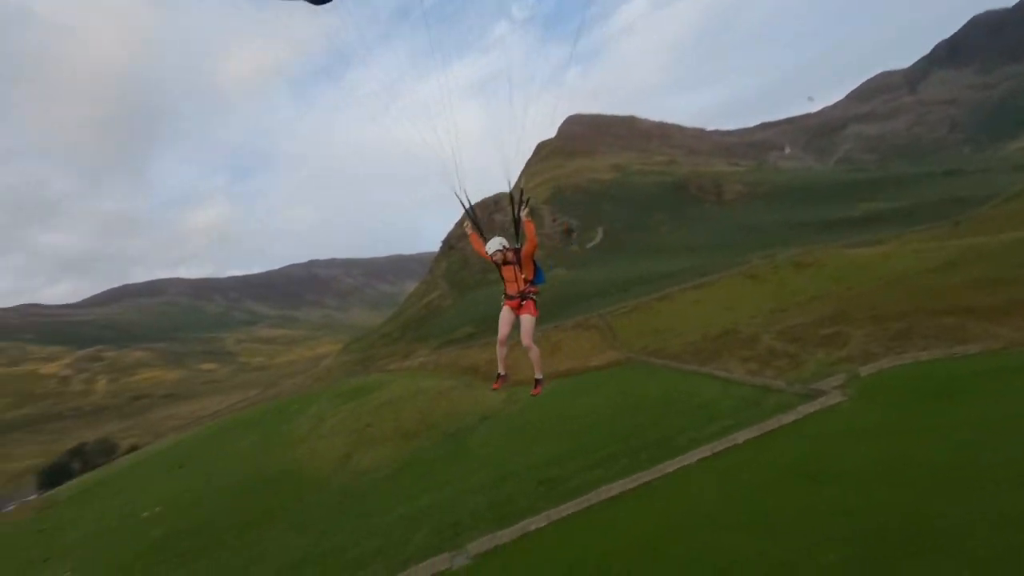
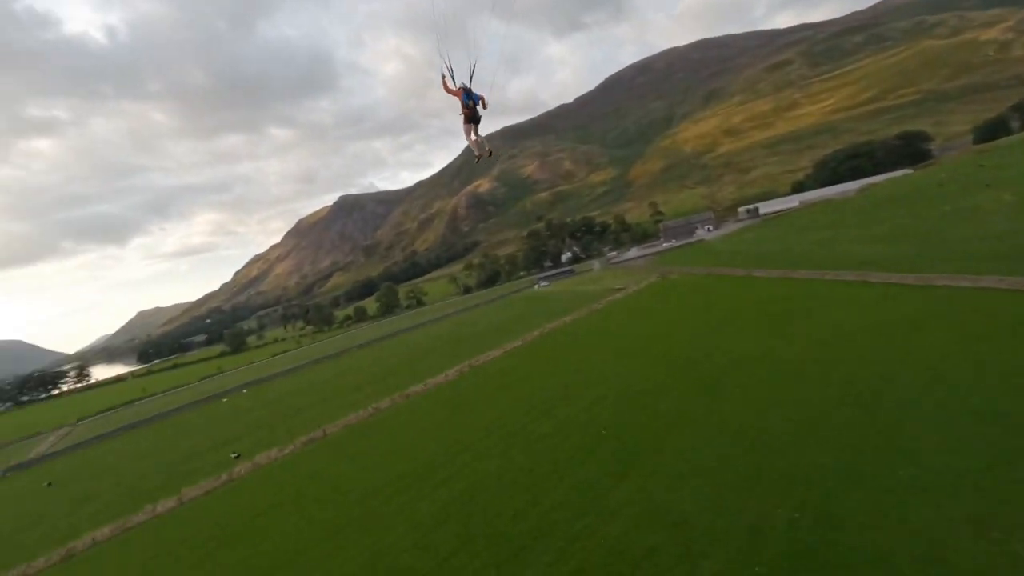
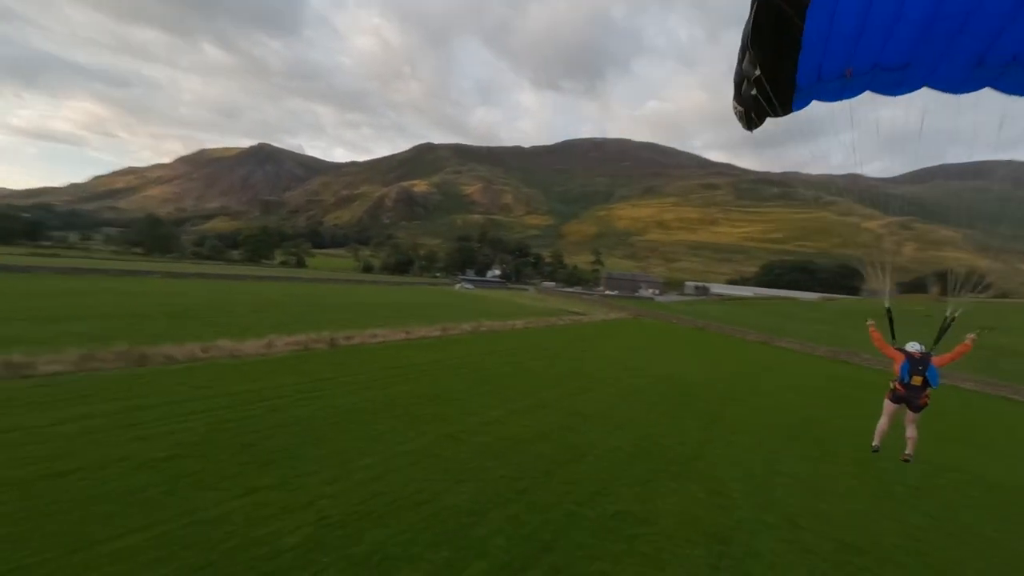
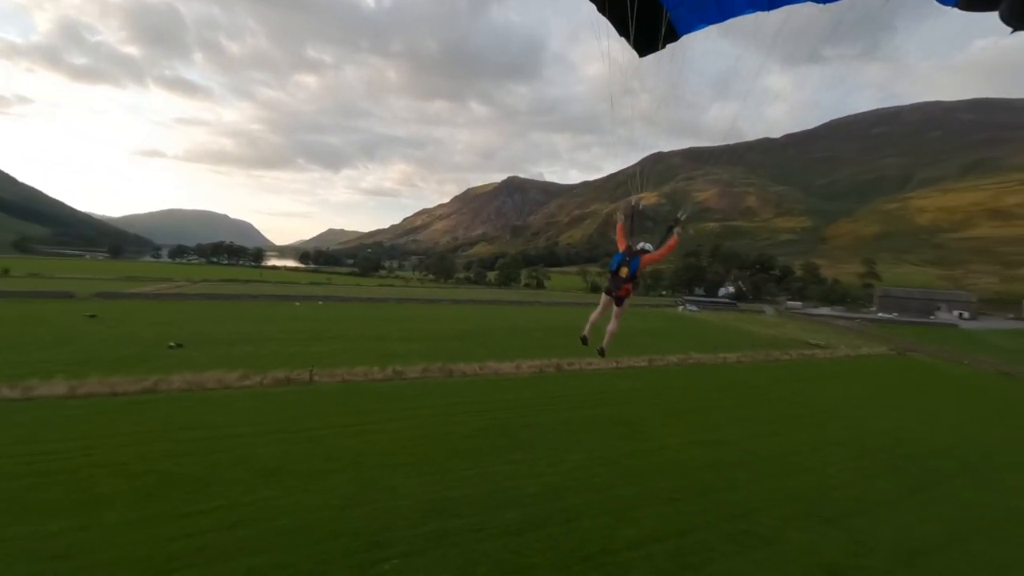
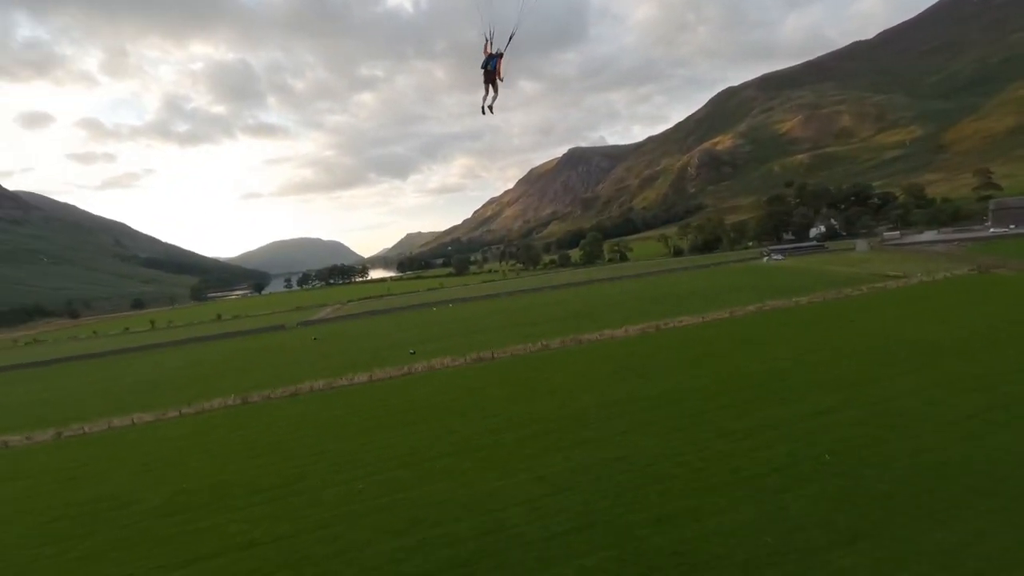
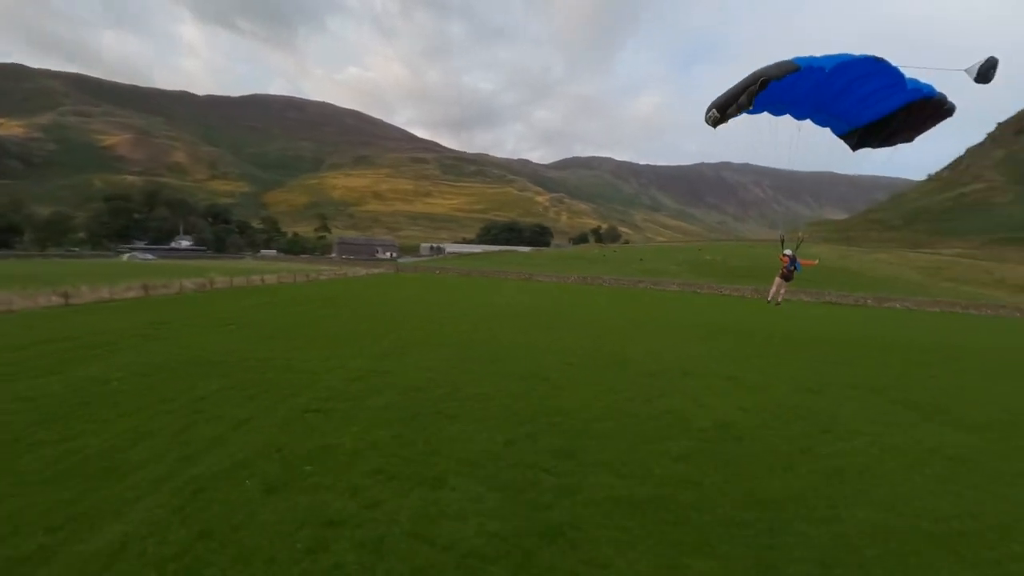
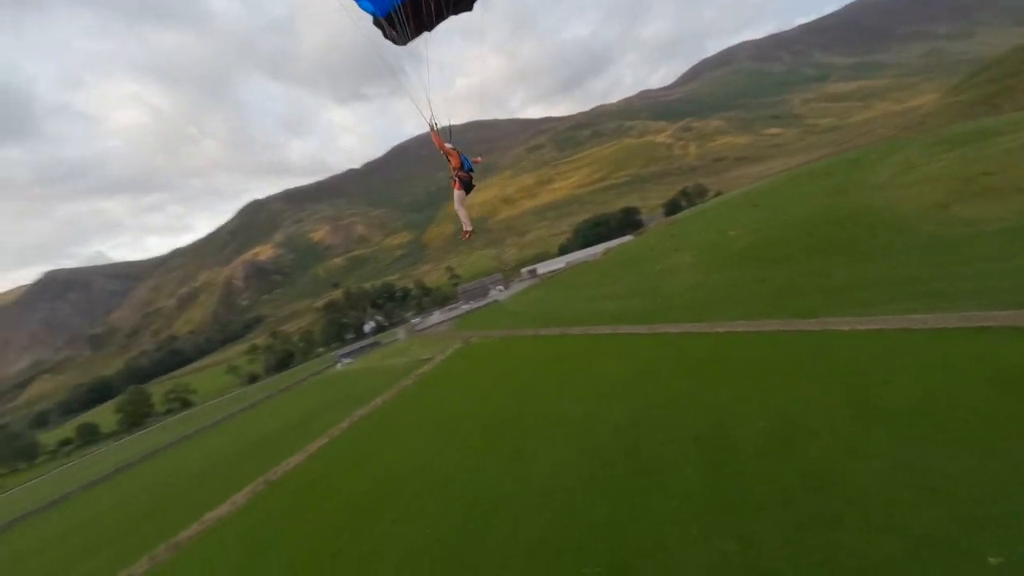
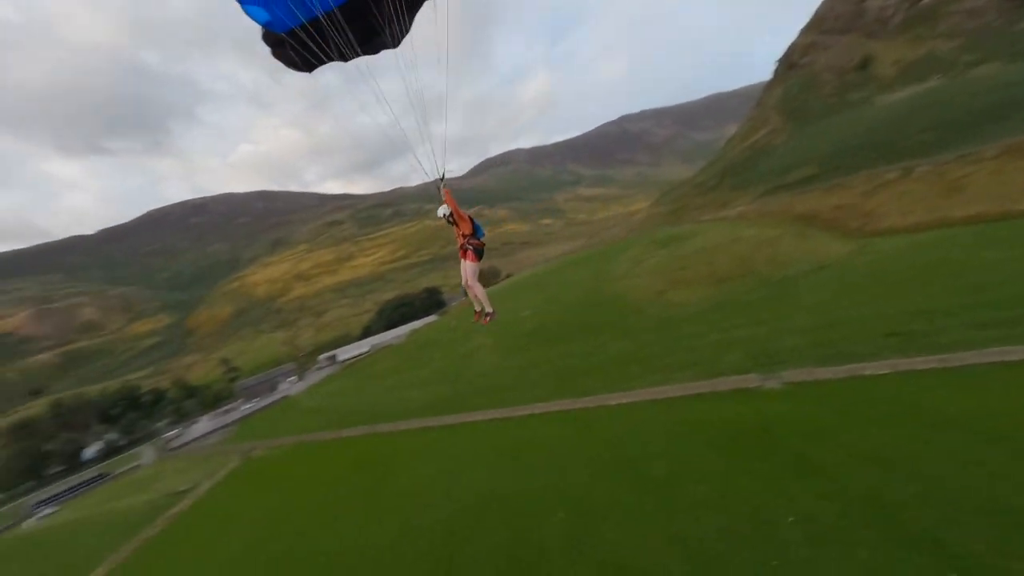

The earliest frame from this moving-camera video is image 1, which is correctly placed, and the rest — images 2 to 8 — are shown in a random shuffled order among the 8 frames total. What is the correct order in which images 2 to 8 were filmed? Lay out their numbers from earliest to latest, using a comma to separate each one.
8, 7, 2, 5, 4, 3, 6
